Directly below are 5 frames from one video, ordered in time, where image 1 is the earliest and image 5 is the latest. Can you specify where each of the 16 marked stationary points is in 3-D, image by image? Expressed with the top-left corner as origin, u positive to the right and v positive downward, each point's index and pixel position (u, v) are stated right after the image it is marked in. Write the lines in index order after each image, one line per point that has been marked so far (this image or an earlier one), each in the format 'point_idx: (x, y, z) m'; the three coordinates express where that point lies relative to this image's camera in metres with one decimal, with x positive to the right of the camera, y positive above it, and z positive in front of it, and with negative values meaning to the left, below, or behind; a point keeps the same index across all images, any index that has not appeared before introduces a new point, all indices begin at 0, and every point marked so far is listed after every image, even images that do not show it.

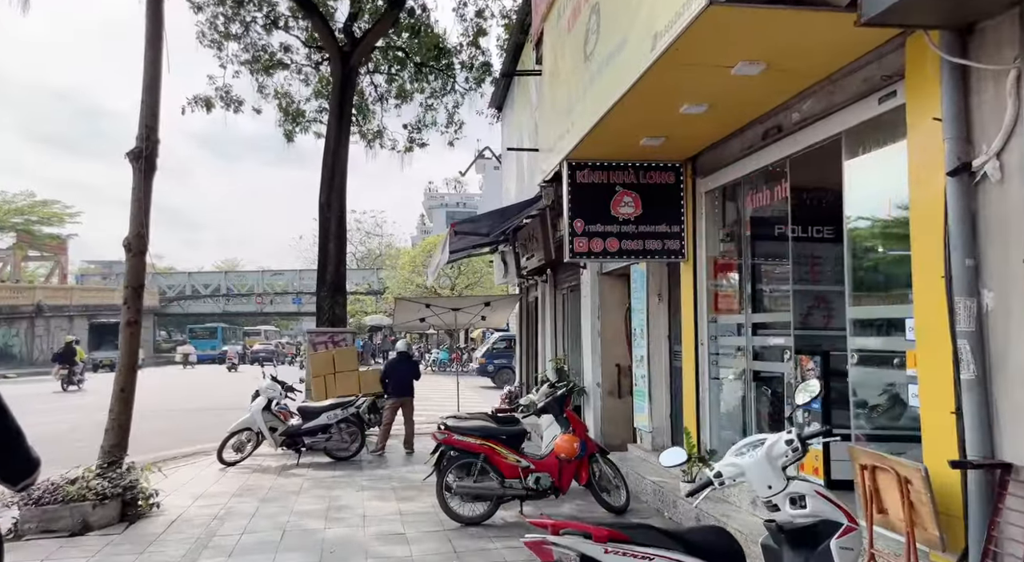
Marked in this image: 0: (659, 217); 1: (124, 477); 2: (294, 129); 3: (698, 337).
0: (+1.2, +0.5, +6.9) m
1: (-3.2, -1.6, +6.9) m
2: (-4.8, +3.4, +18.7) m
3: (+1.5, -0.5, +6.7) m
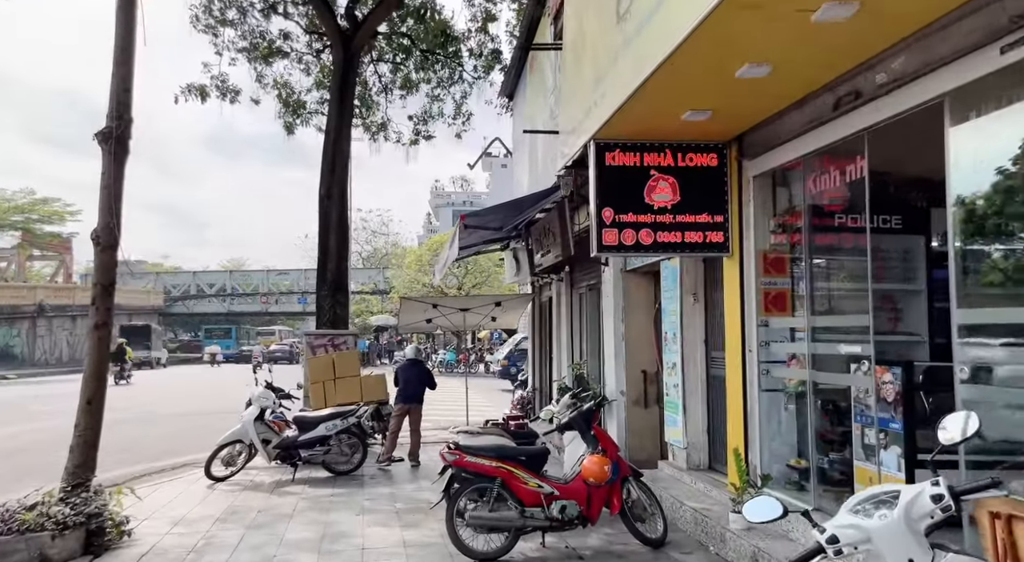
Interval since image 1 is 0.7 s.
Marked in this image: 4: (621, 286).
0: (+1.4, +0.5, +6.0) m
1: (-3.1, -1.6, +6.0) m
2: (-4.6, +3.4, +17.9) m
3: (+1.6, -0.4, +5.9) m
4: (+1.2, -0.1, +8.9) m
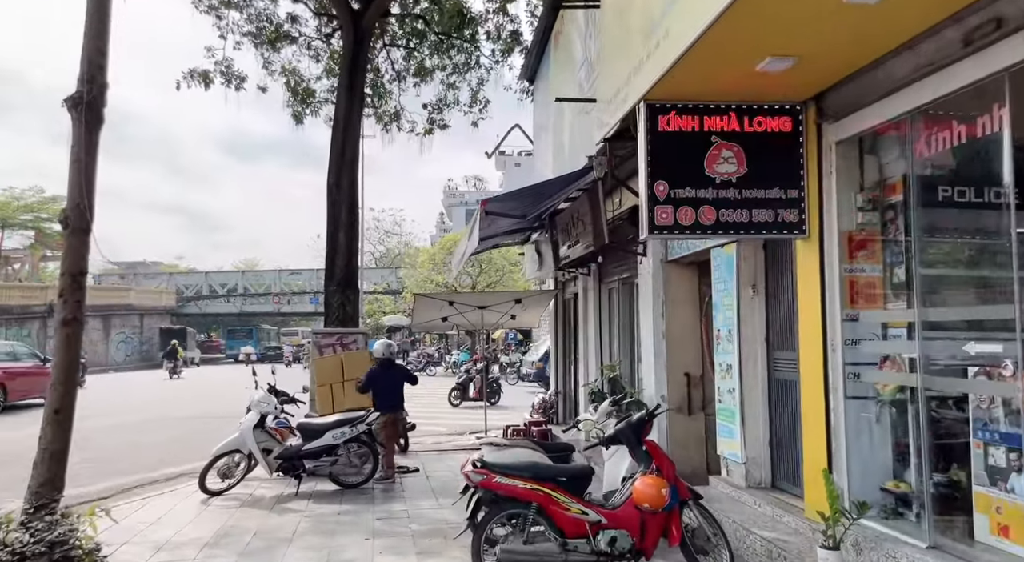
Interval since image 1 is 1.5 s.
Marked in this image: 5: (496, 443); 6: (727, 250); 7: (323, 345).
0: (+1.6, +0.6, +5.1) m
1: (-2.8, -1.5, +5.2) m
2: (-4.2, +3.5, +17.0) m
3: (+1.9, -0.4, +4.9) m
4: (+1.4, 0.0, +8.0) m
5: (-0.1, -1.1, +5.9) m
6: (+1.7, +0.2, +6.5) m
7: (-2.3, -0.8, +10.3) m
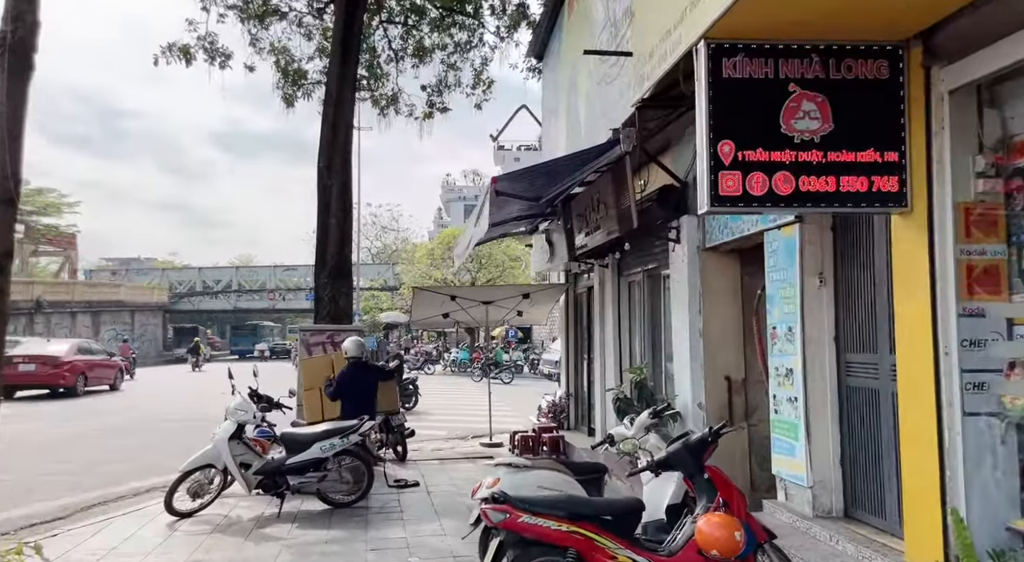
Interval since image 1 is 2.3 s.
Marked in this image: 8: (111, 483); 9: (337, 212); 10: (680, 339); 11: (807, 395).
0: (+1.7, +0.7, +4.0) m
1: (-2.7, -1.4, +4.1) m
2: (-4.1, +3.6, +16.0) m
3: (+2.0, -0.3, +3.9) m
4: (+1.5, +0.1, +7.0) m
5: (0.0, -1.1, +4.9) m
6: (+1.8, +0.3, +5.4) m
7: (-2.2, -0.7, +9.2) m
8: (-4.3, -2.2, +8.9) m
9: (-2.2, +0.9, +10.6) m
10: (+1.4, -0.5, +7.2) m
11: (+1.8, -0.7, +5.2) m
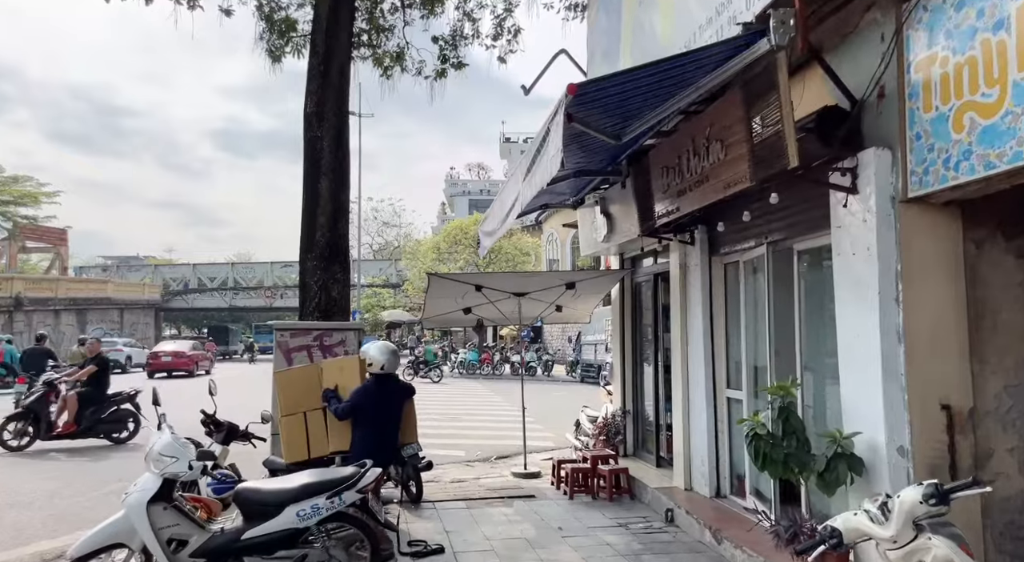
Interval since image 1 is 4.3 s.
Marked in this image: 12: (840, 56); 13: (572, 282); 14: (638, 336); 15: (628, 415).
0: (+2.2, +0.9, +1.5) m
1: (-2.2, -1.3, +1.5) m
2: (-3.7, +3.8, +13.4) m
3: (+2.4, -0.1, +1.3) m
4: (+2.0, +0.3, +4.4) m
5: (+0.5, -0.9, +2.3) m
6: (+2.2, +0.5, +2.9) m
7: (-1.8, -0.5, +6.7) m
8: (-3.8, -2.0, +6.3) m
9: (-1.8, +1.0, +8.1) m
10: (+1.9, -0.3, +4.6) m
11: (+2.3, -0.5, +2.6) m
12: (+1.9, +1.3, +4.9) m
13: (+0.6, 0.0, +9.1) m
14: (+1.4, -0.6, +9.3) m
15: (+1.3, -1.5, +9.5) m
